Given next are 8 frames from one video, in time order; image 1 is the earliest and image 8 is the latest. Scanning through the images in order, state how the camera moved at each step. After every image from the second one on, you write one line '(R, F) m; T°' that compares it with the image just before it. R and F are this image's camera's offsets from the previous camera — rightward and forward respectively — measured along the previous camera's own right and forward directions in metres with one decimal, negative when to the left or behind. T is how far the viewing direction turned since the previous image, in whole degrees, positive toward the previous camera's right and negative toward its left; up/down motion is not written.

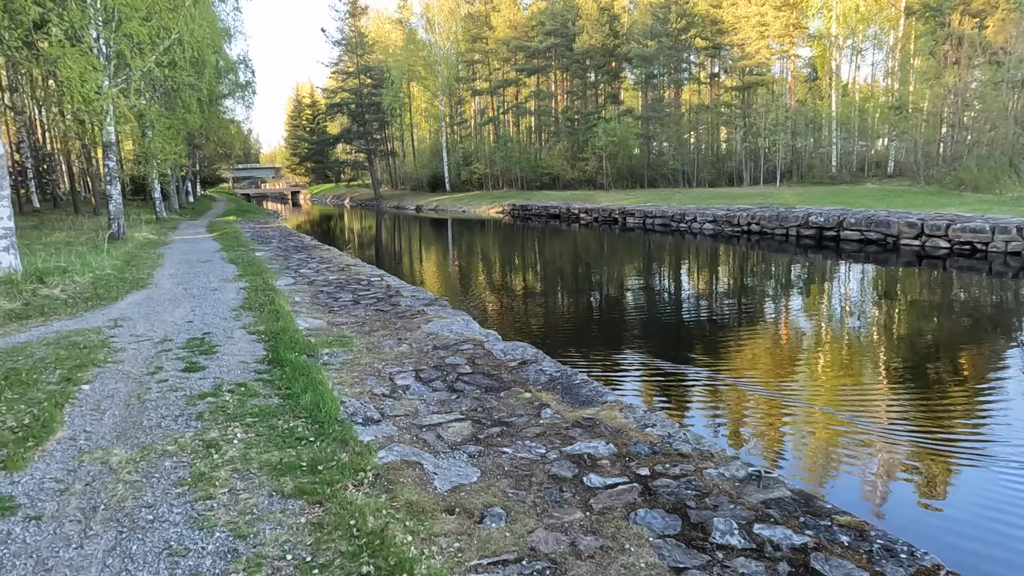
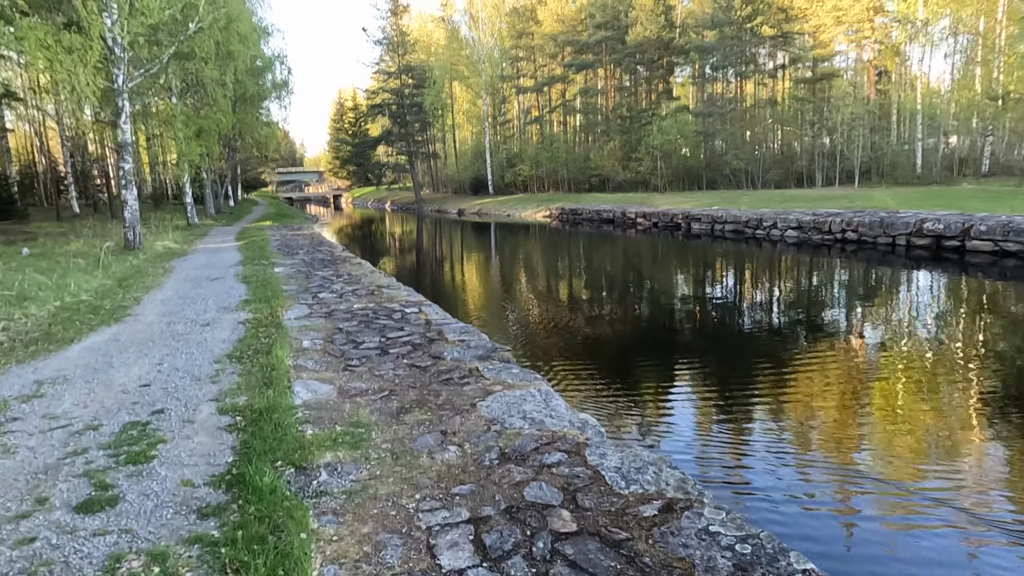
(-0.4, +1.8) m; -4°
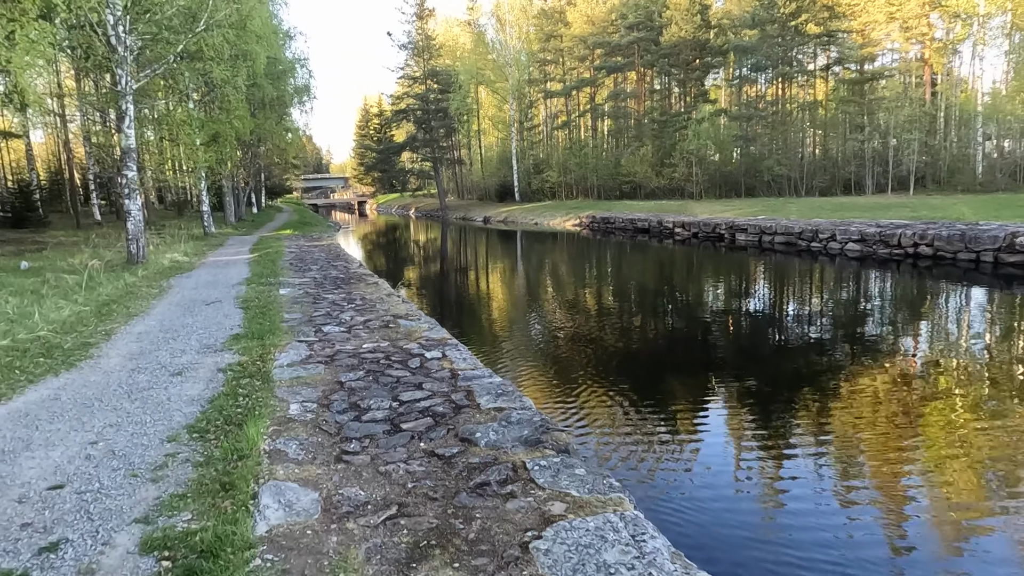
(-0.2, +1.2) m; -2°
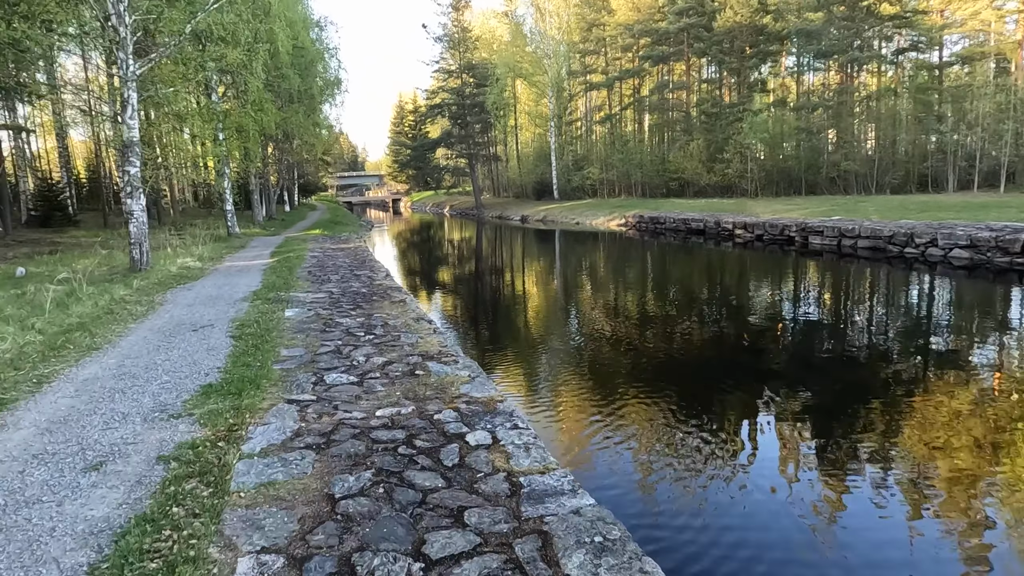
(-0.3, +1.6) m; -3°
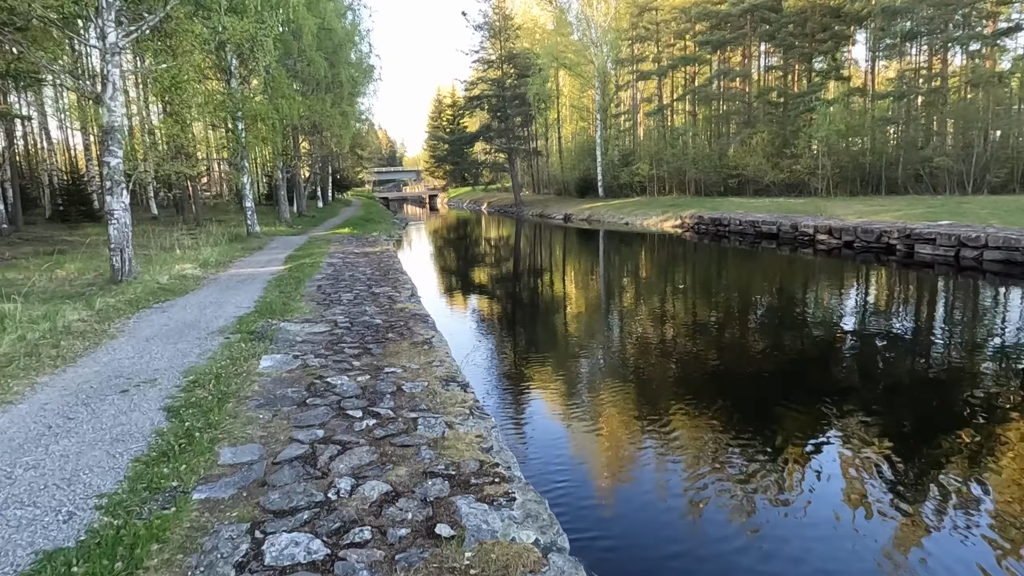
(-0.3, +2.1) m; -3°
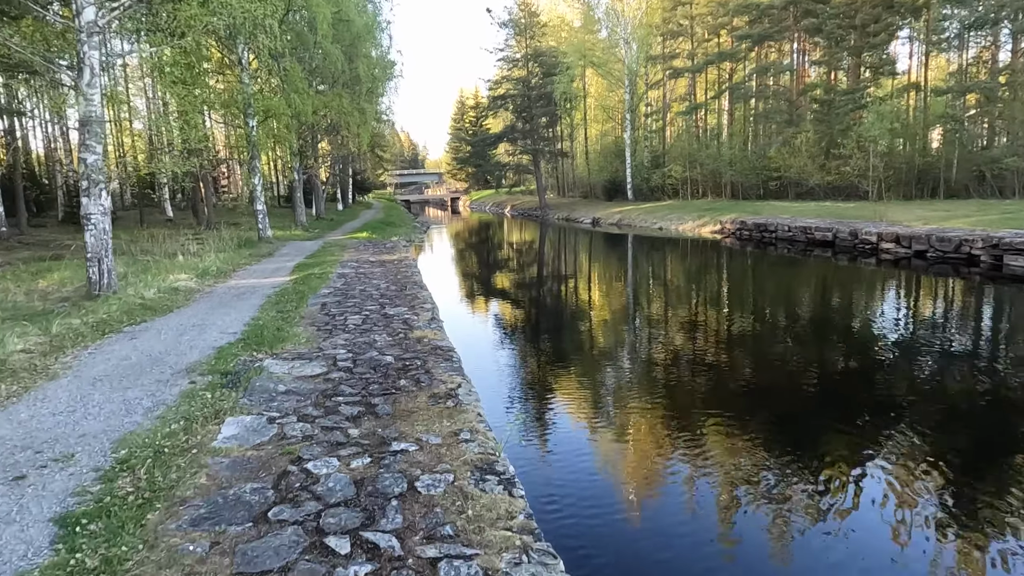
(-0.2, +1.3) m; -2°
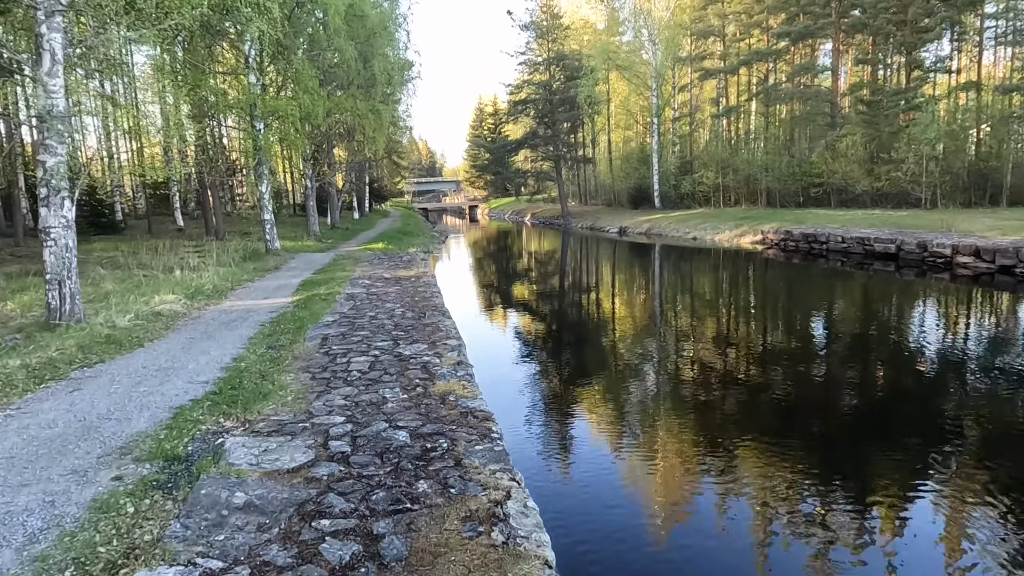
(-0.3, +1.4) m; -2°
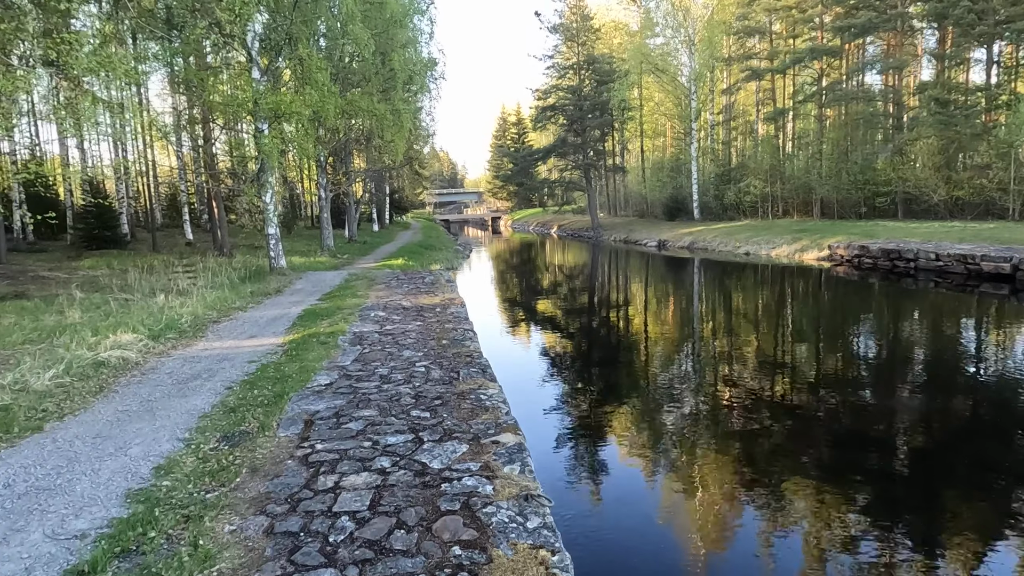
(-0.4, +2.1) m; -2°
